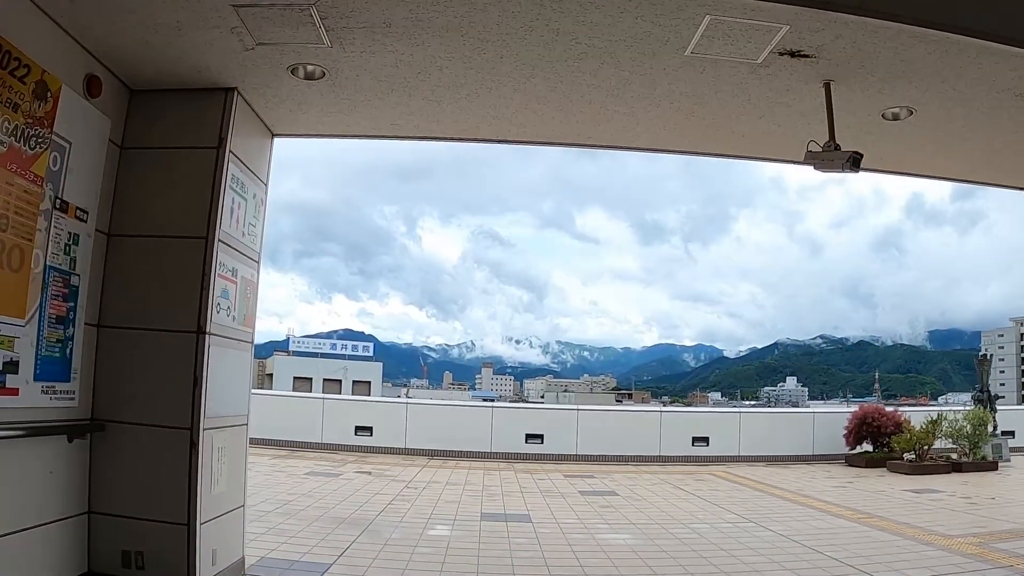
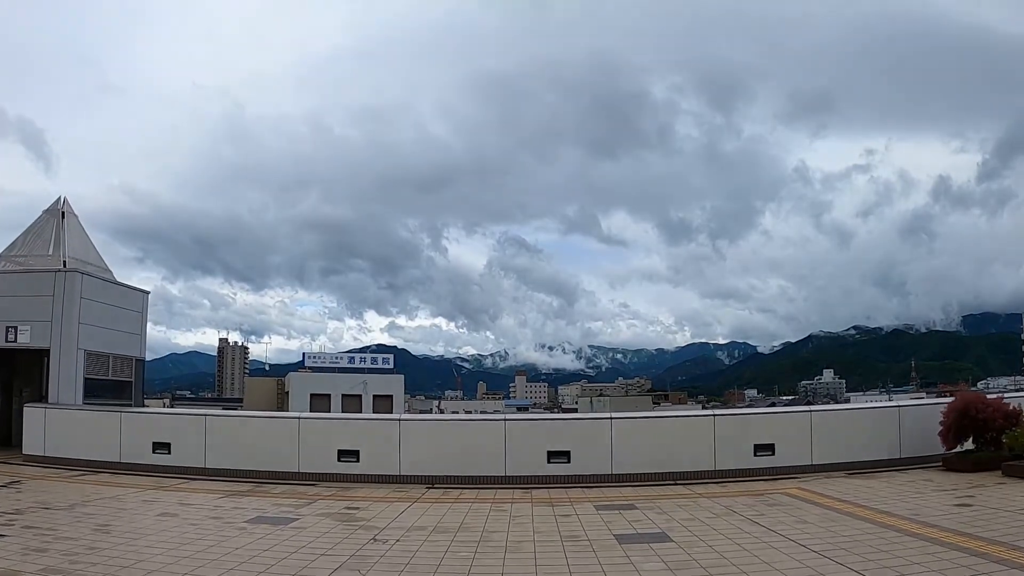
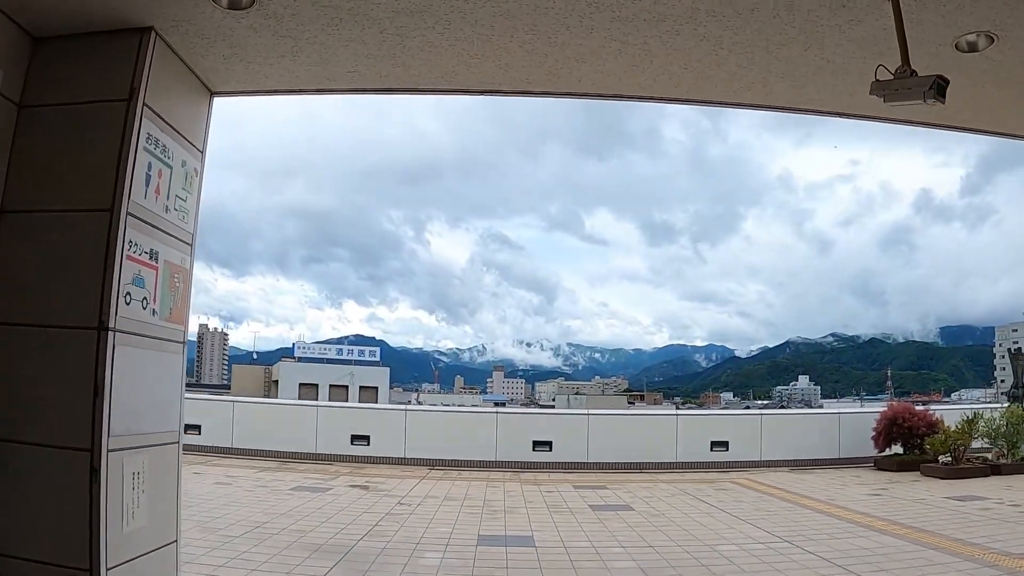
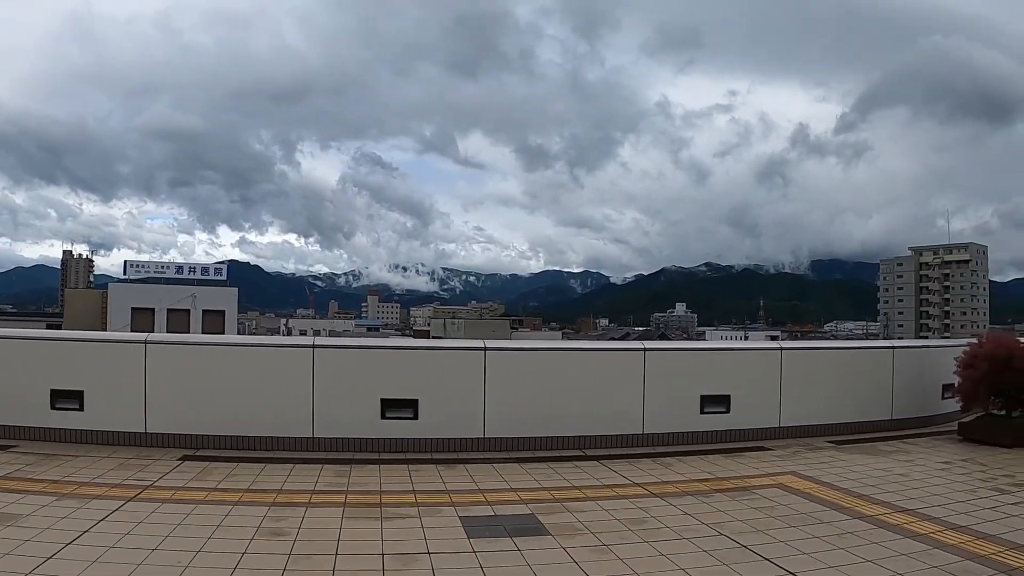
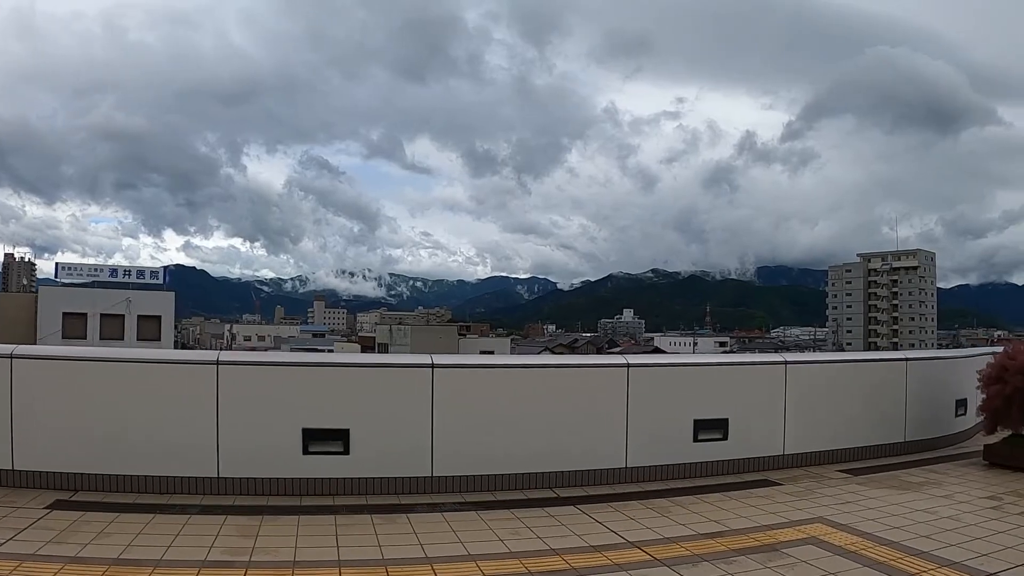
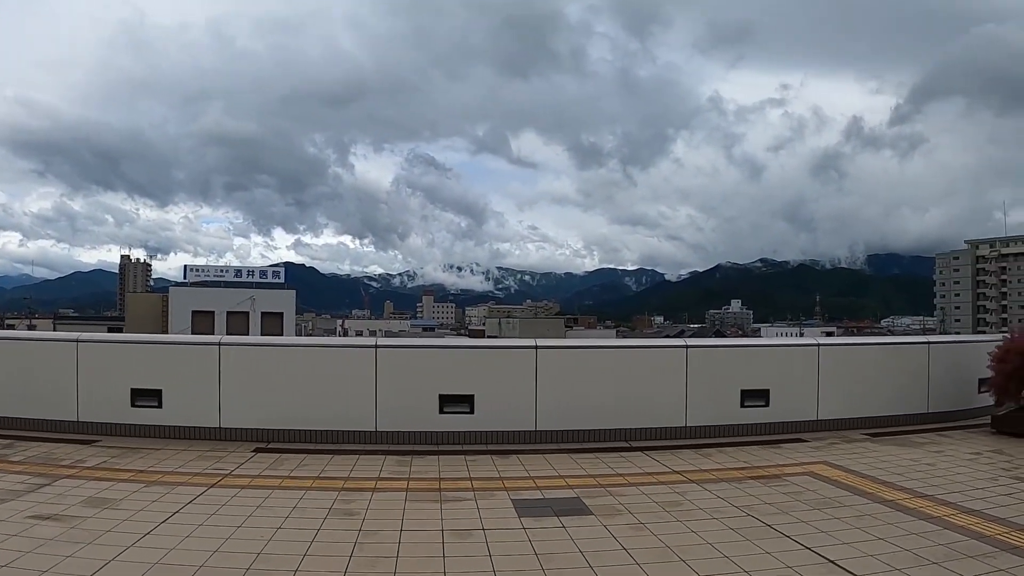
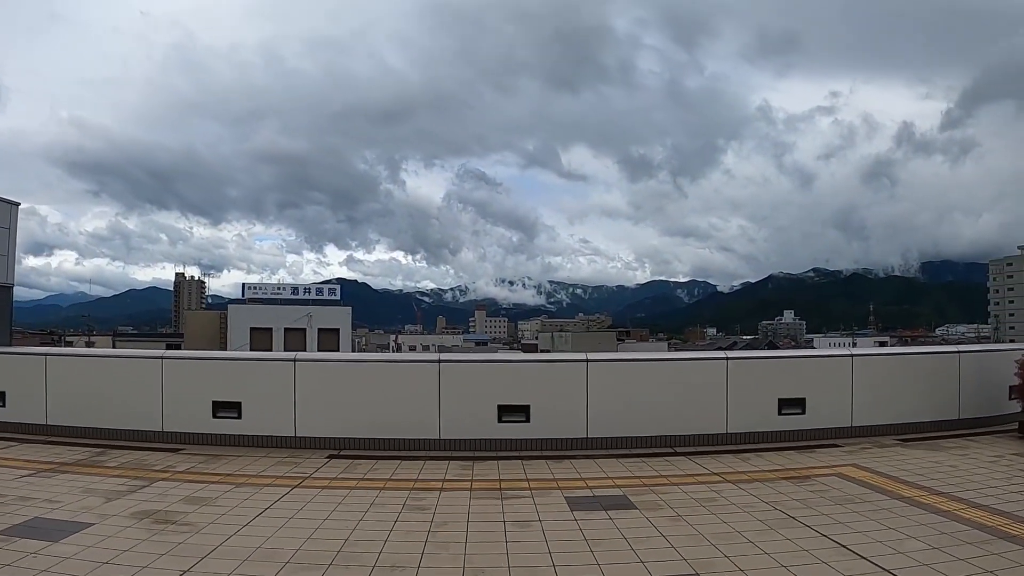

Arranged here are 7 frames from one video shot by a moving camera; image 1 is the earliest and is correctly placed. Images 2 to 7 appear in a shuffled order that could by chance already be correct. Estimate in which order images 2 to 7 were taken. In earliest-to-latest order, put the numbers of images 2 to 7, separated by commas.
3, 2, 7, 6, 4, 5
